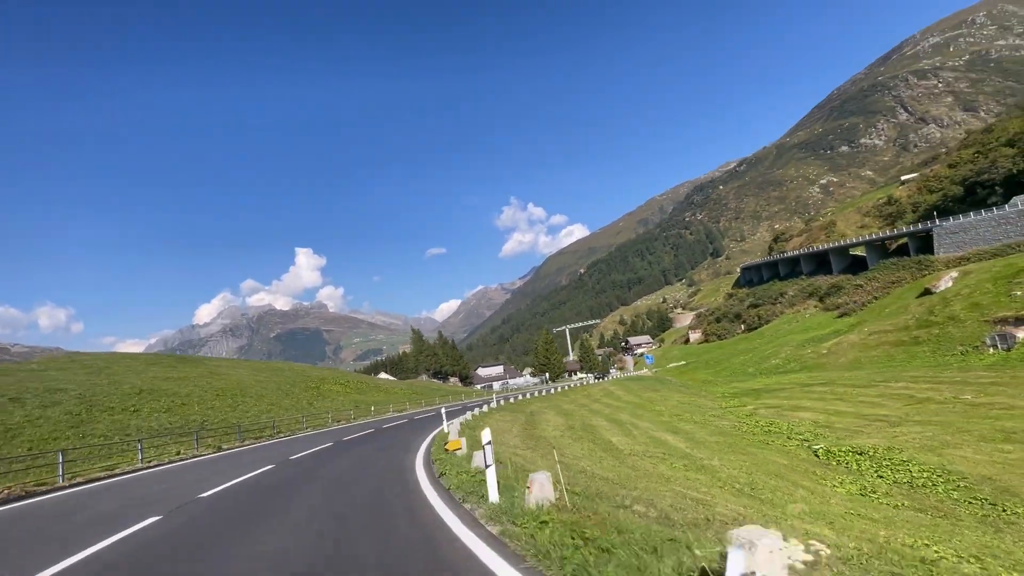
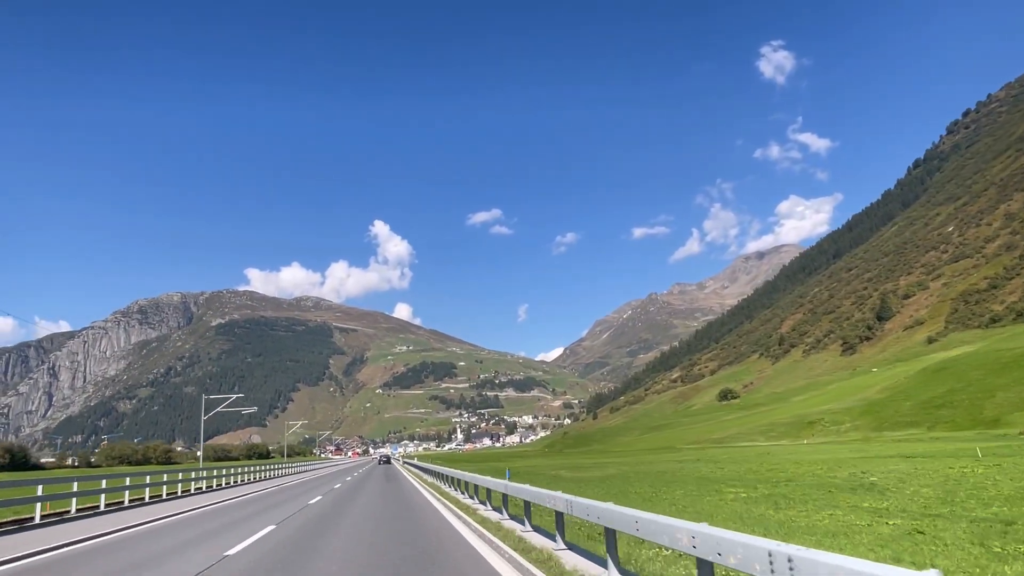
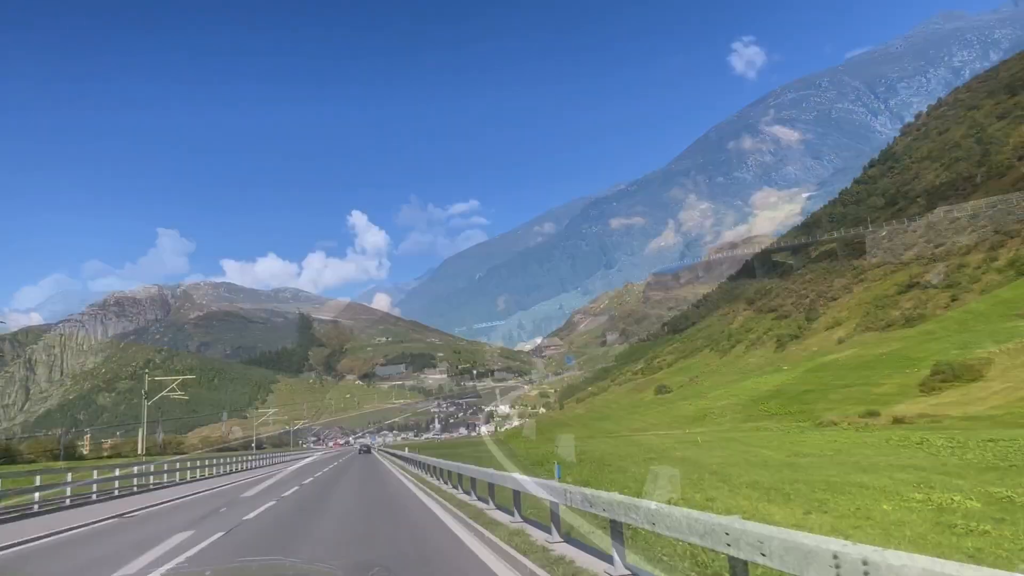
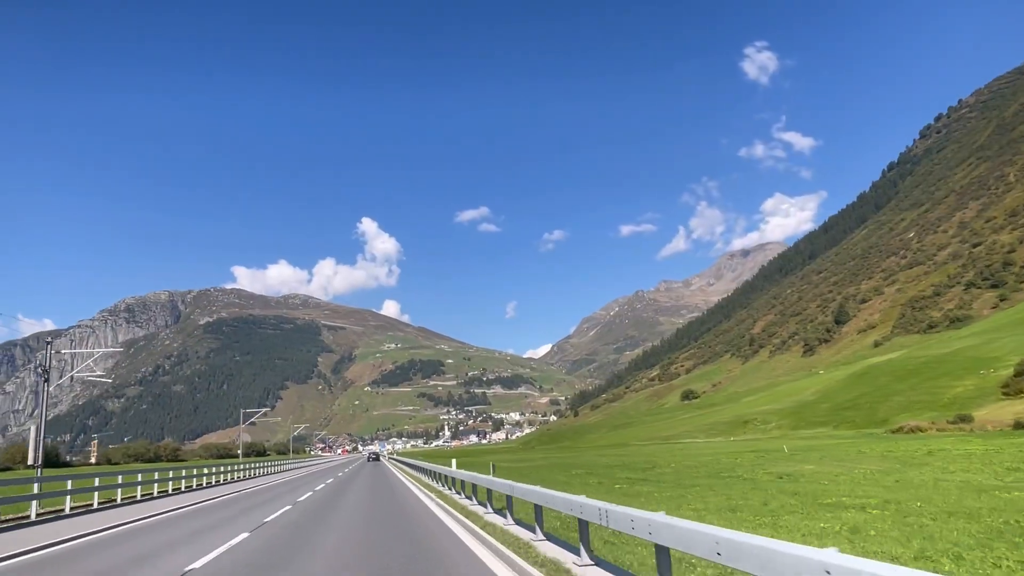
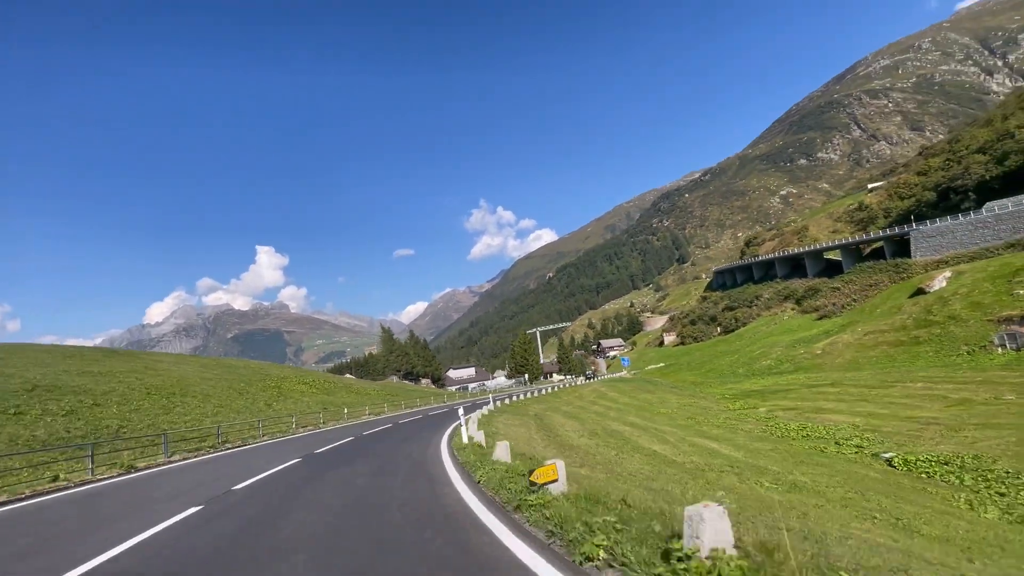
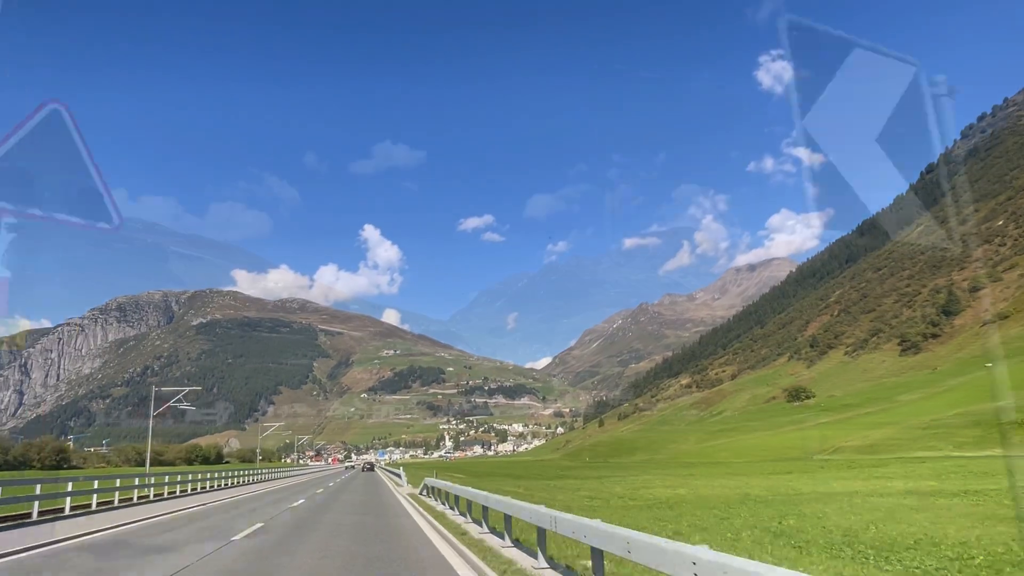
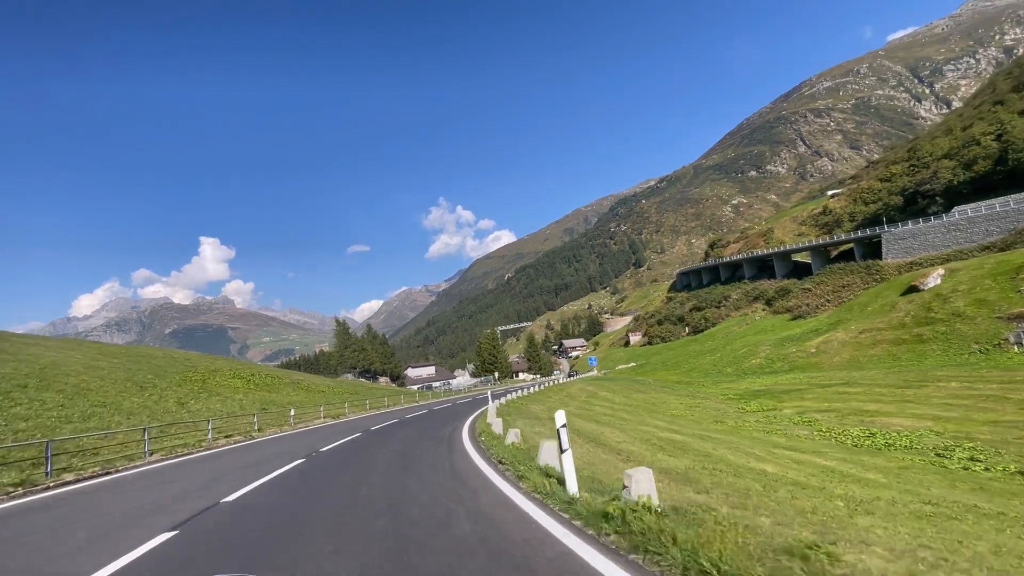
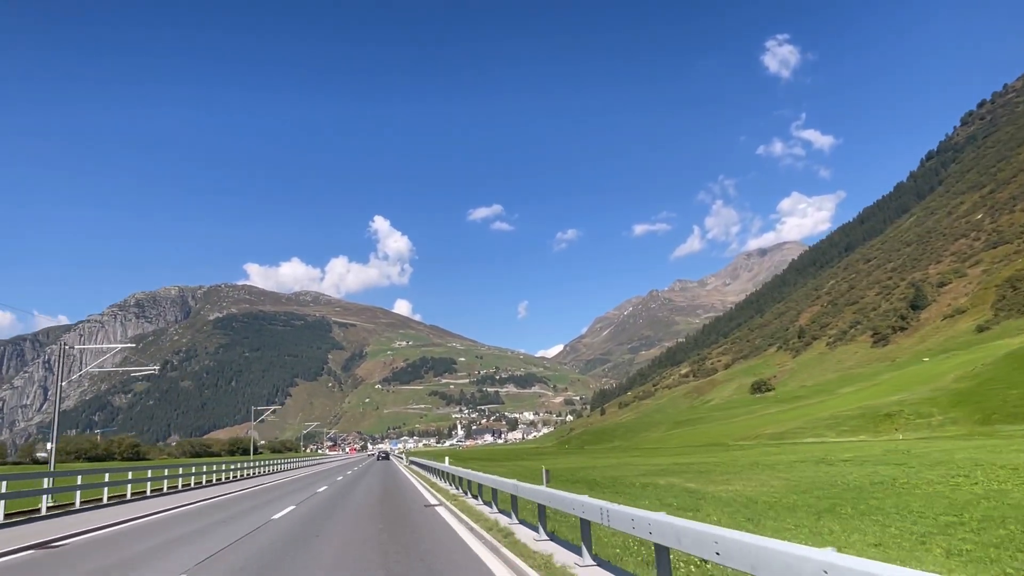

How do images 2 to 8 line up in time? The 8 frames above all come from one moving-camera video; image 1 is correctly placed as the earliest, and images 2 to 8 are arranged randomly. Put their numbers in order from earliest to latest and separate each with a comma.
5, 7, 3, 4, 2, 8, 6
